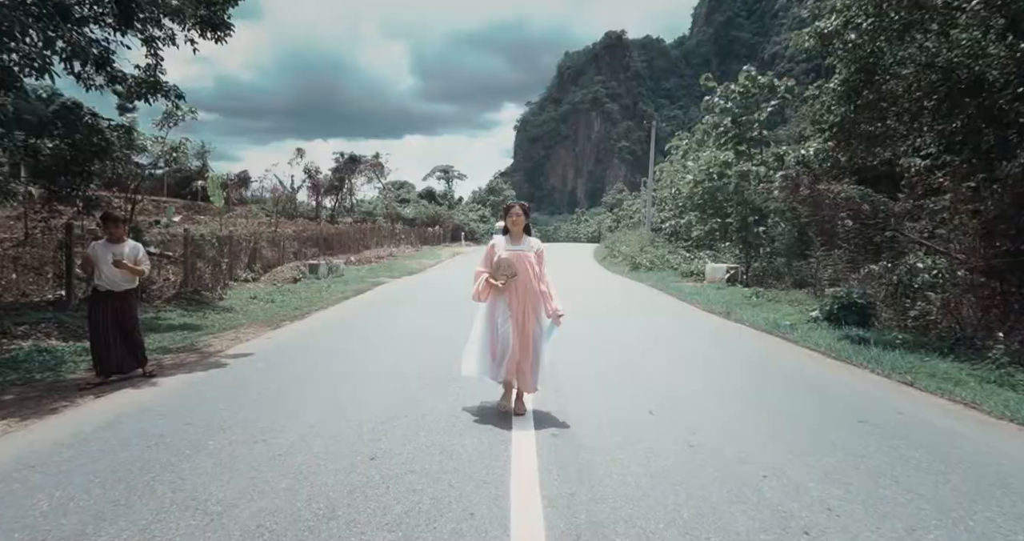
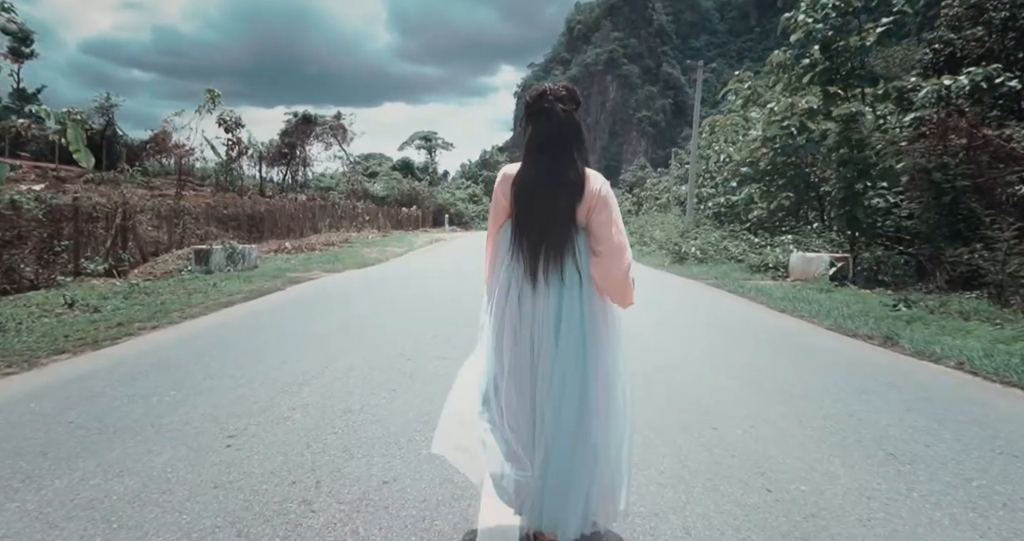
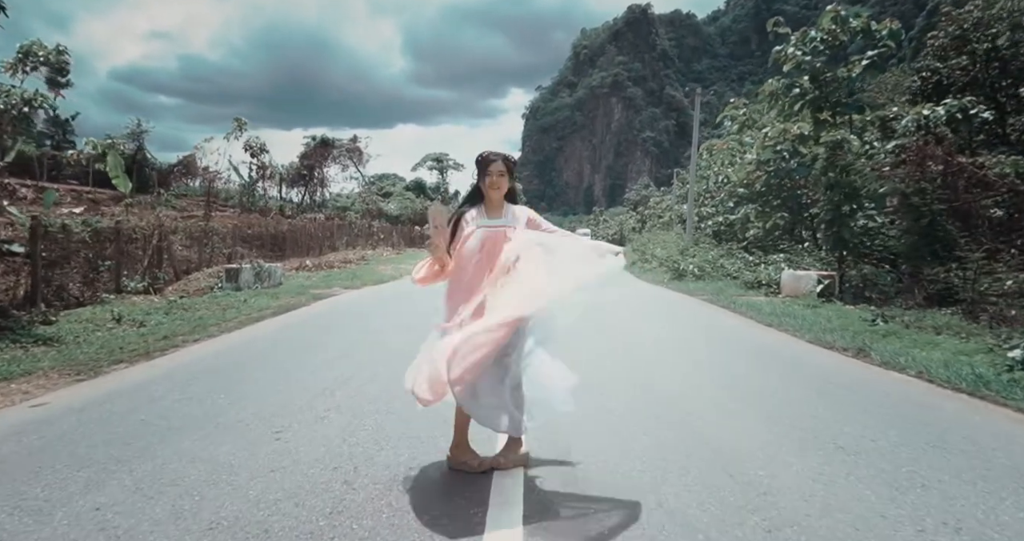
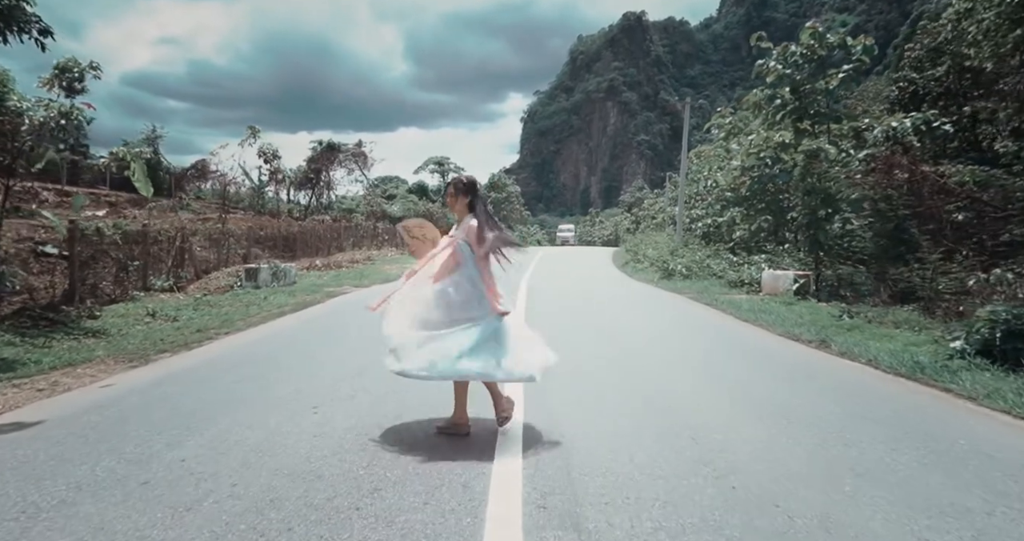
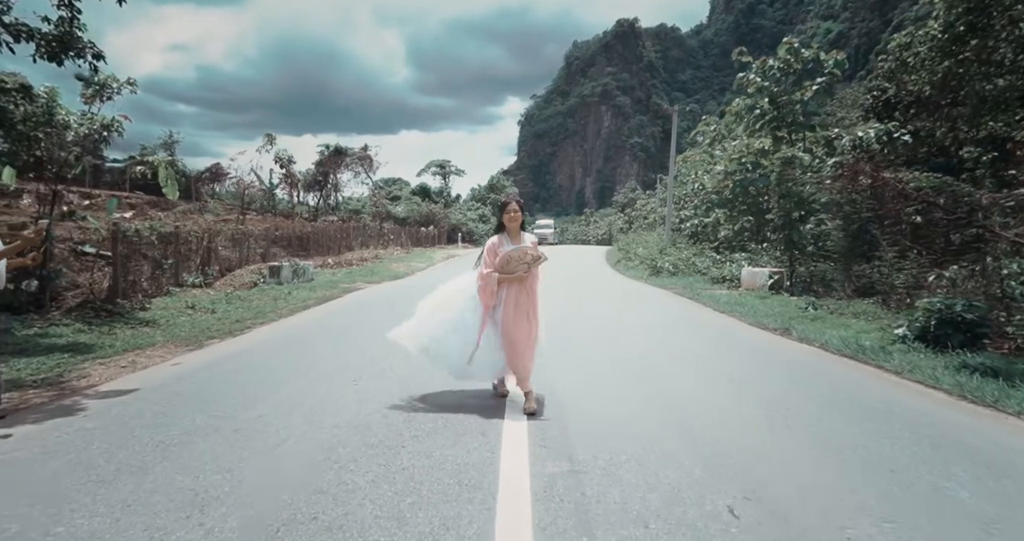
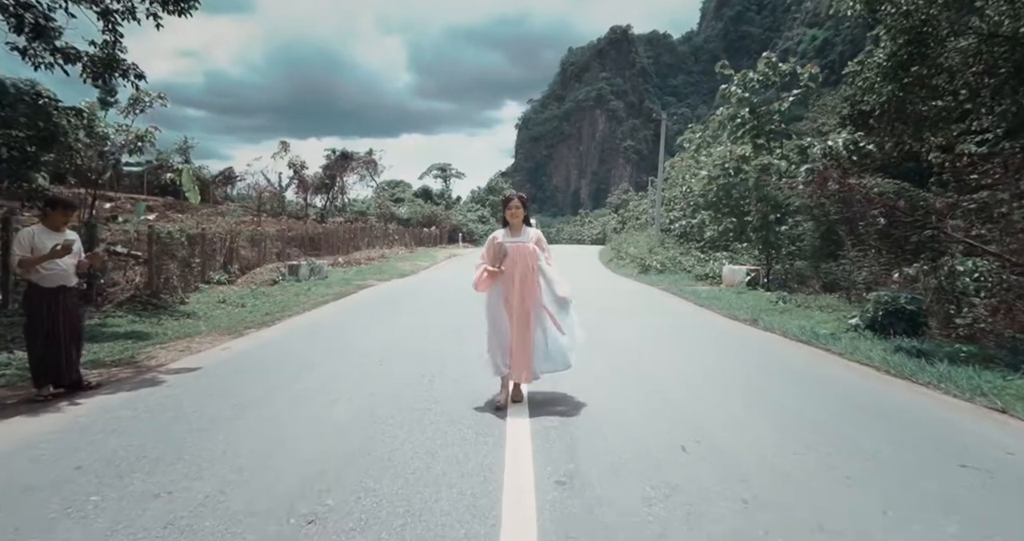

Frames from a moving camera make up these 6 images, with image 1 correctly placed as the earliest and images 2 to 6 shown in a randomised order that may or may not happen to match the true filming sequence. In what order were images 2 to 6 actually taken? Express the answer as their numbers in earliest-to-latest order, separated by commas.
6, 5, 4, 3, 2
